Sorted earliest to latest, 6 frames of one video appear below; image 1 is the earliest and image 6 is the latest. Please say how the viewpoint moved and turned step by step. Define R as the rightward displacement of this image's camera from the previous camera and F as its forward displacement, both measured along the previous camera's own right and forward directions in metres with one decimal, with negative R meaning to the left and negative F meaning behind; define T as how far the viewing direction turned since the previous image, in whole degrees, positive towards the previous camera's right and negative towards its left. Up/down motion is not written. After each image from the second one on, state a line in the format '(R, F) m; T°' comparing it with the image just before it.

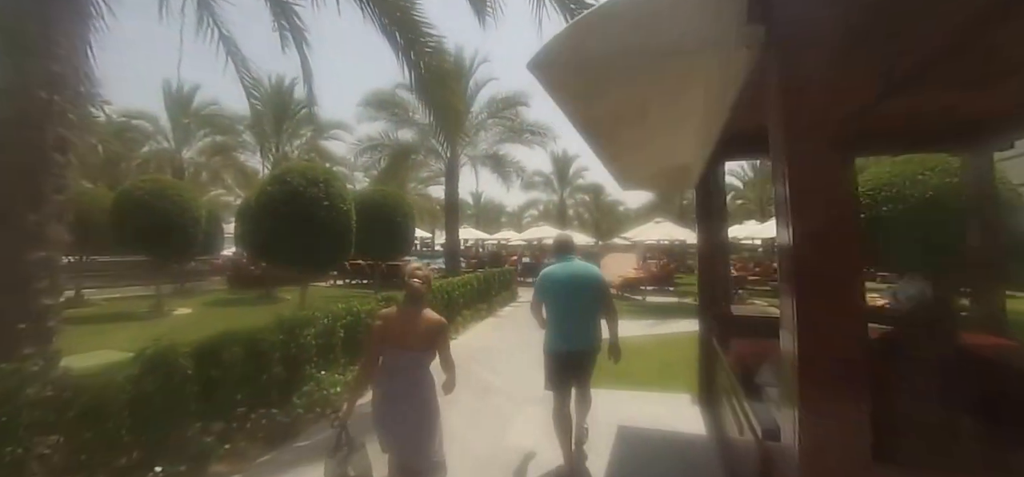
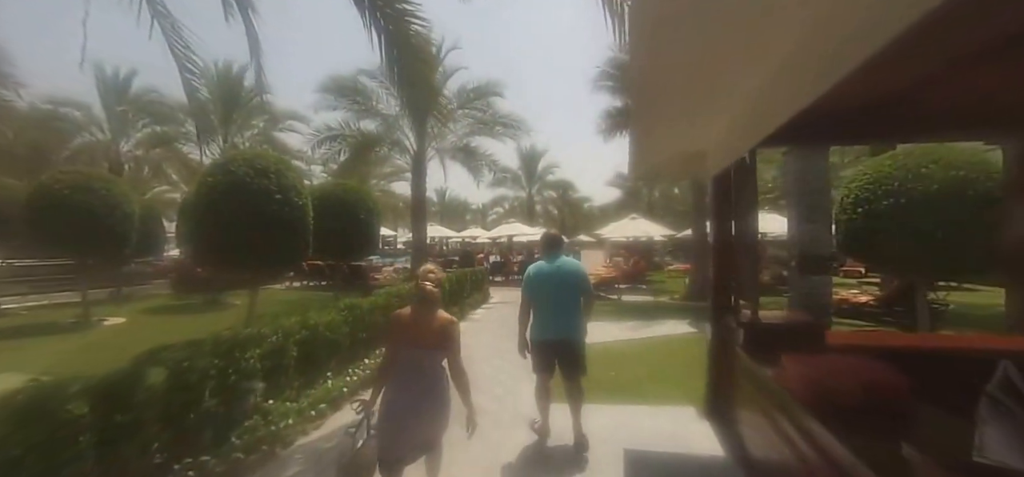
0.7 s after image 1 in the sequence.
(-0.2, +0.8) m; +4°
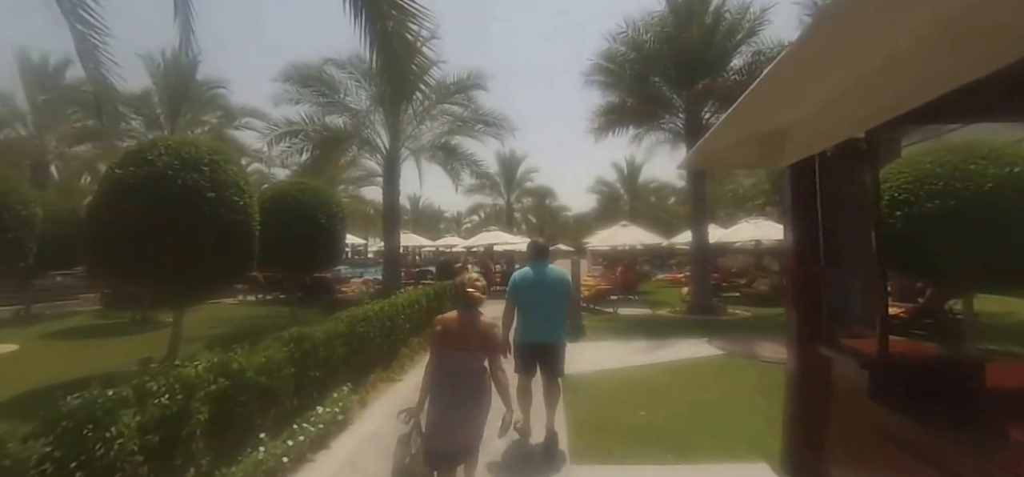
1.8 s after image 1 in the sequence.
(-0.3, +1.4) m; +3°
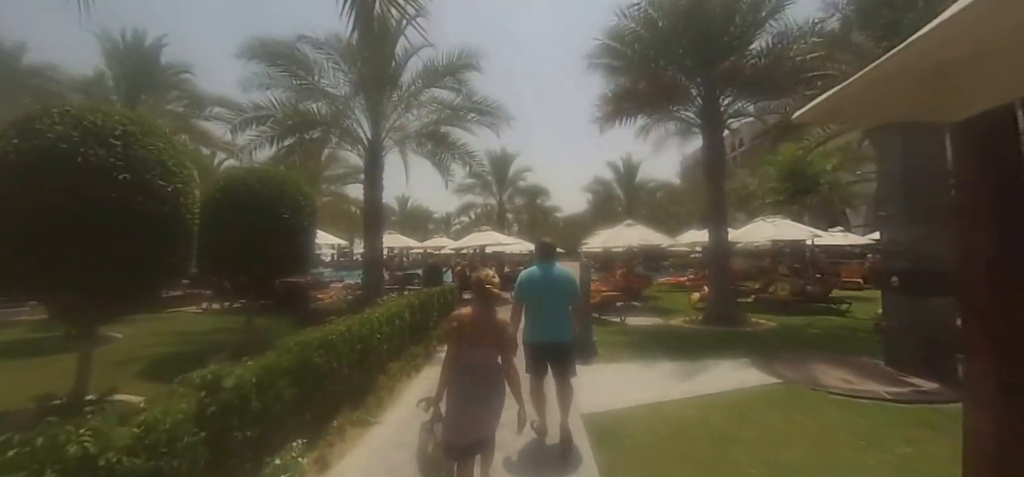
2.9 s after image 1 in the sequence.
(-0.2, +1.4) m; +1°
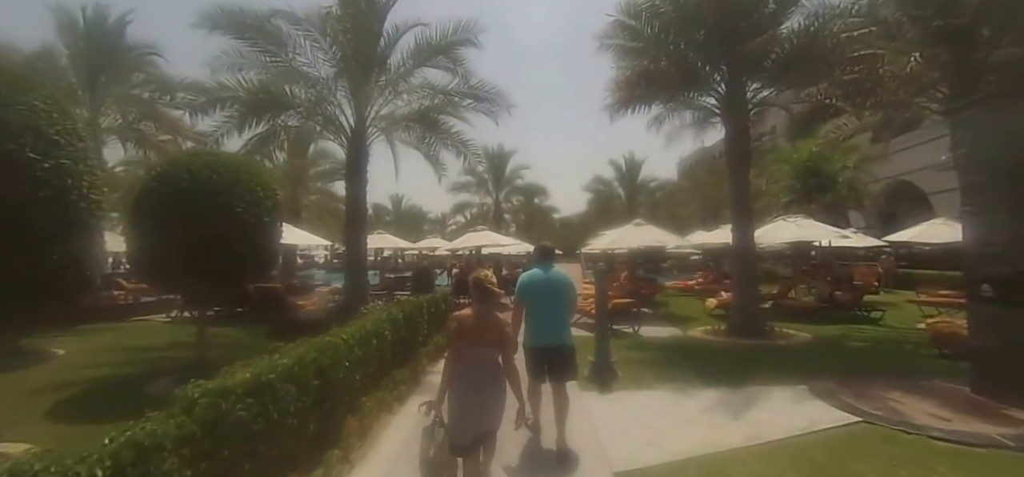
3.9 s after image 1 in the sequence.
(-0.1, +1.3) m; +1°
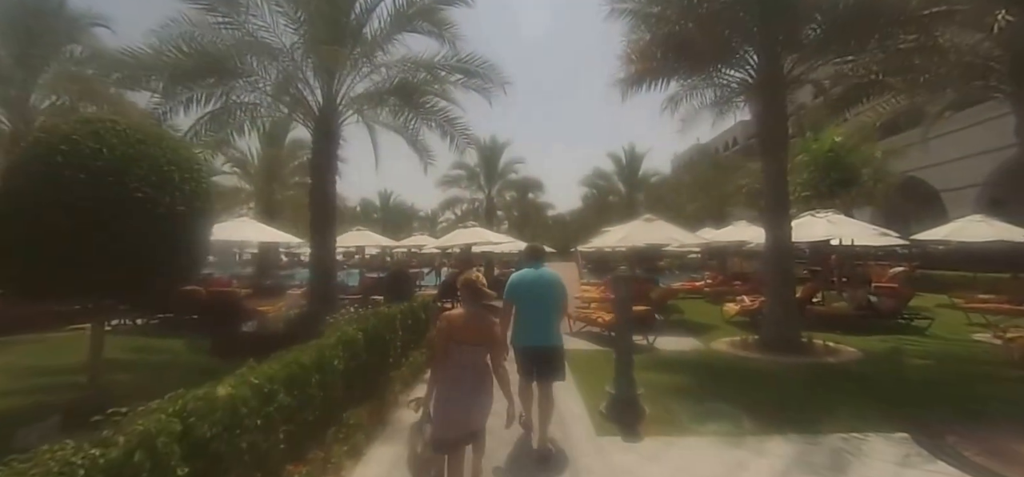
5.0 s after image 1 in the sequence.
(-0.1, +1.6) m; +1°
